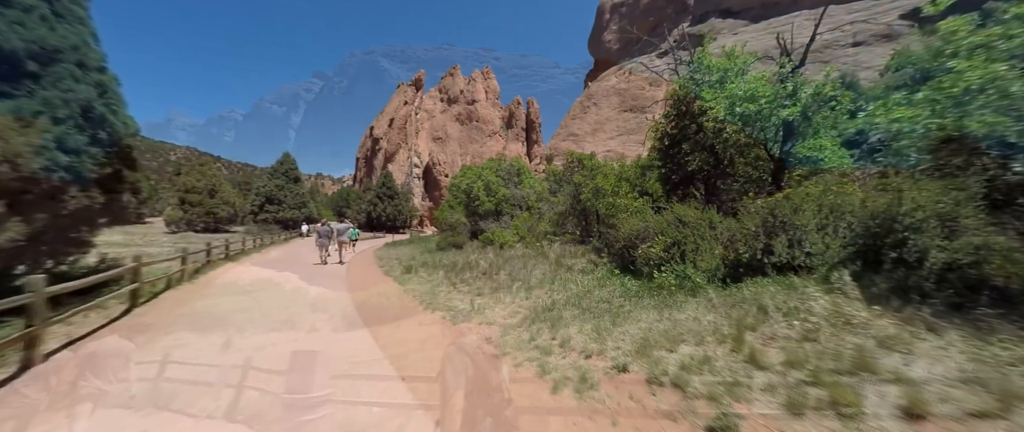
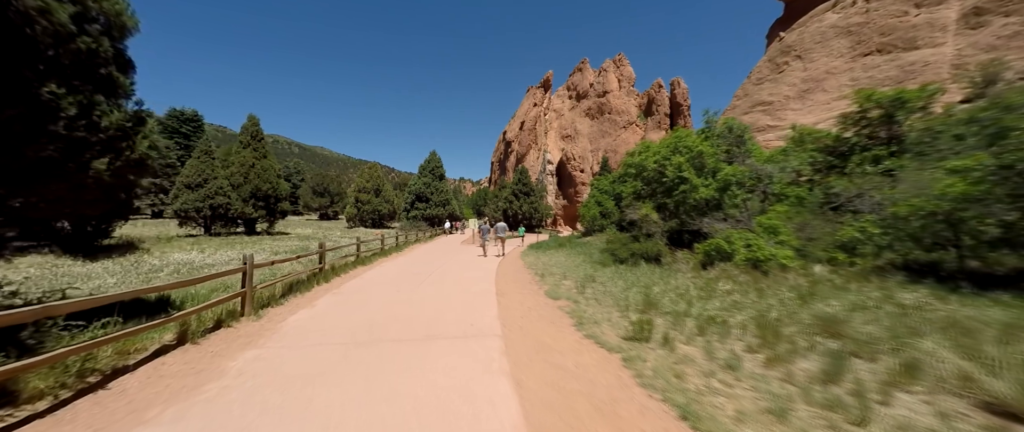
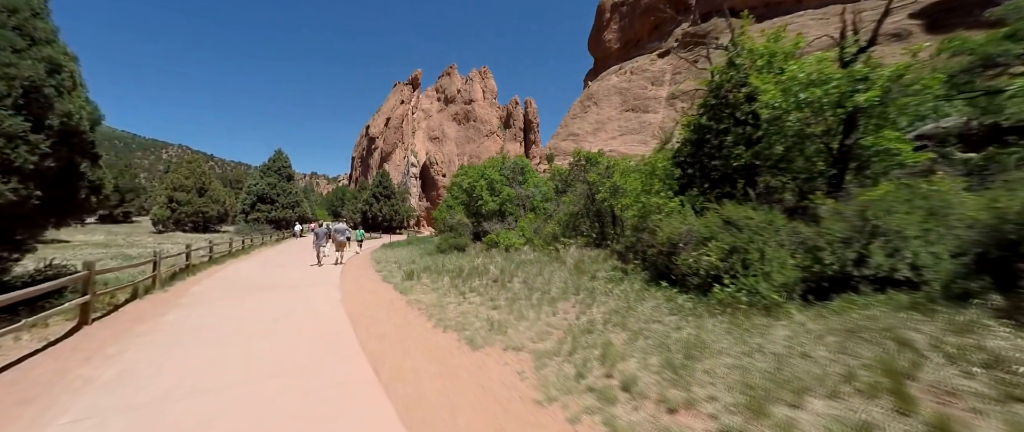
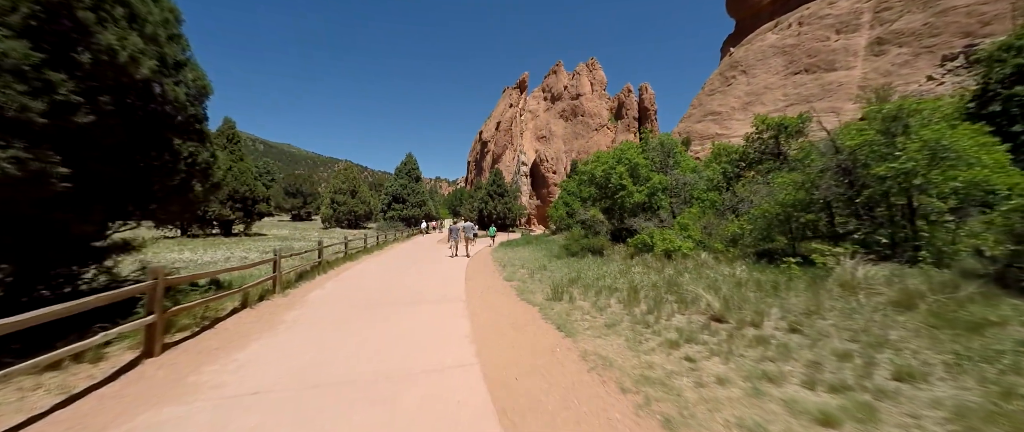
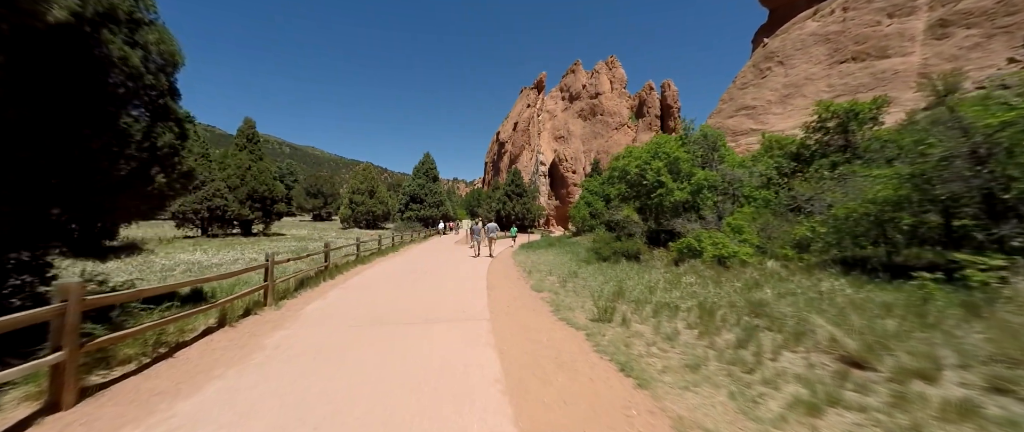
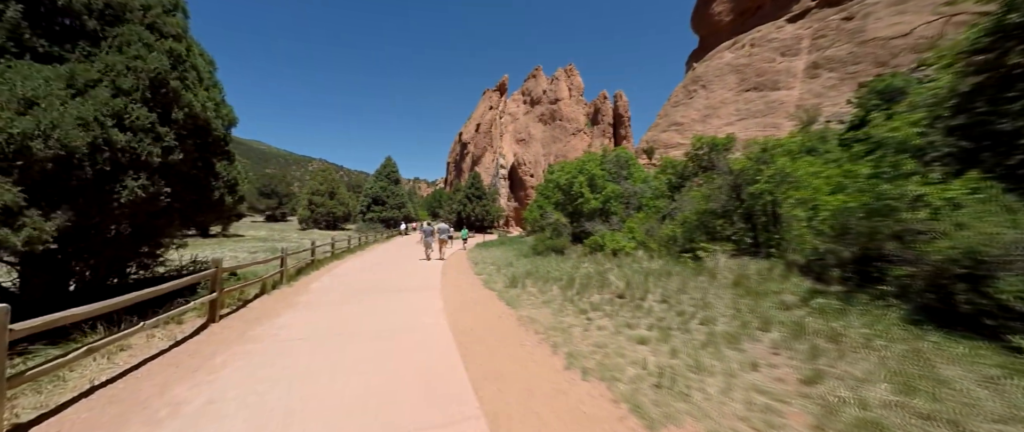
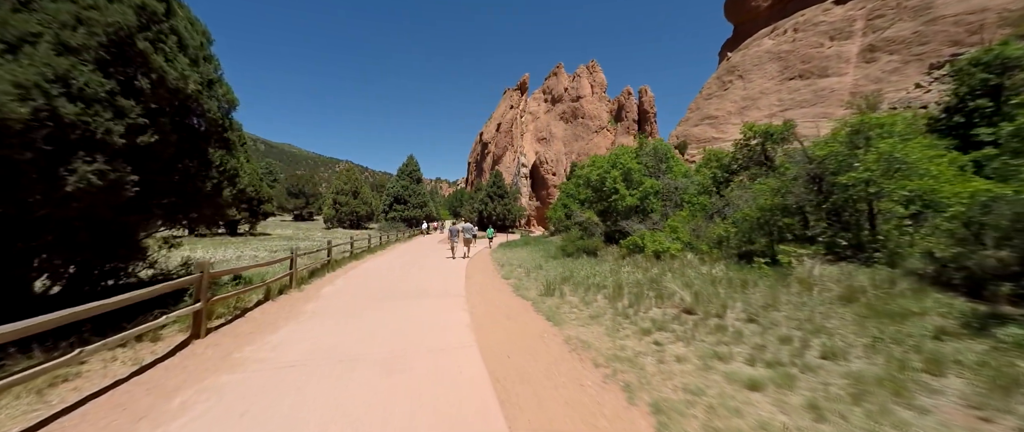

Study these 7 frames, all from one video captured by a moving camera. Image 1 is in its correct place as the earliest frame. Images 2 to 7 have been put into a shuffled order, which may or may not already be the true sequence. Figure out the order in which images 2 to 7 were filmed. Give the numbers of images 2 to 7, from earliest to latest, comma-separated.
3, 6, 7, 4, 5, 2
